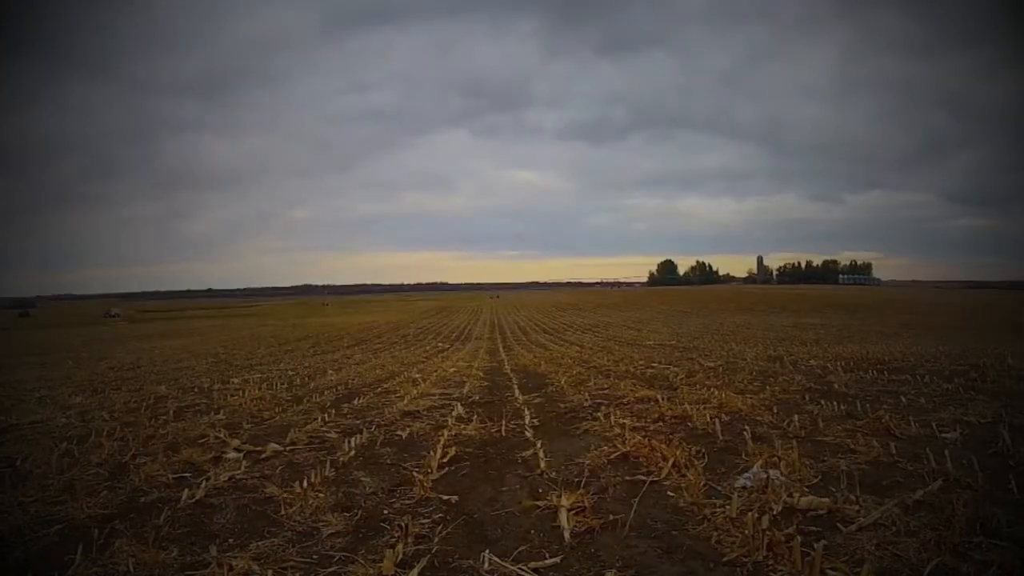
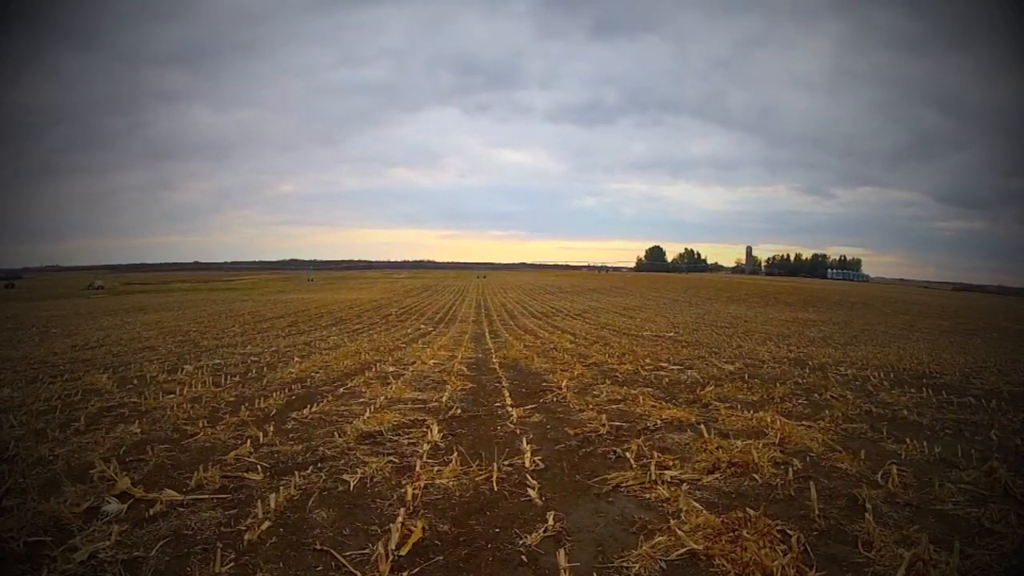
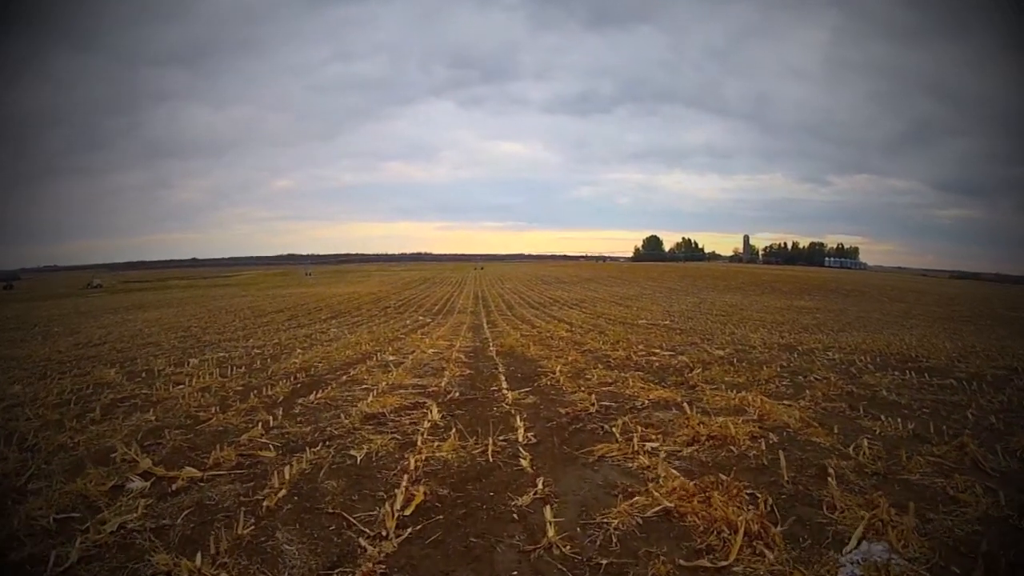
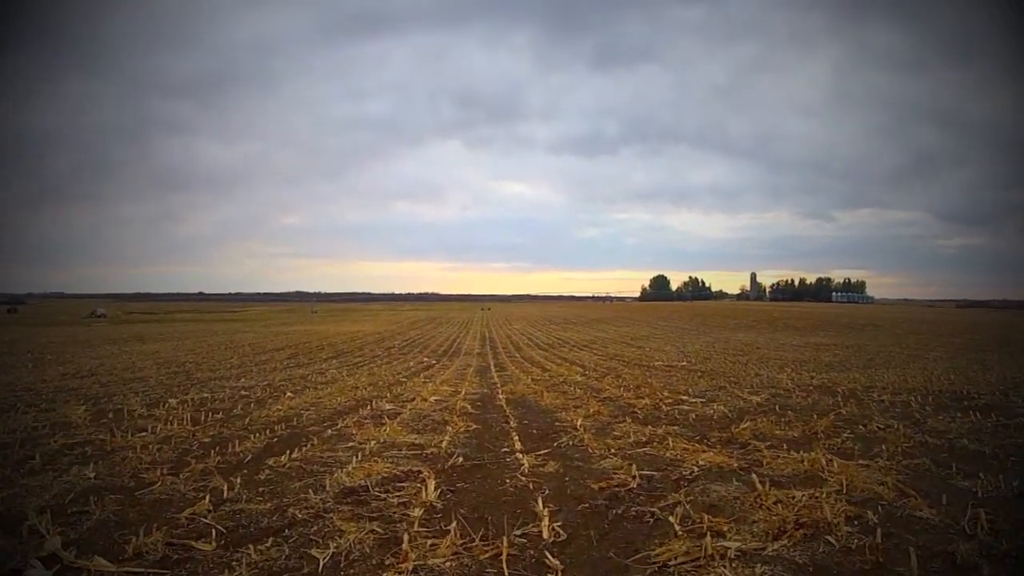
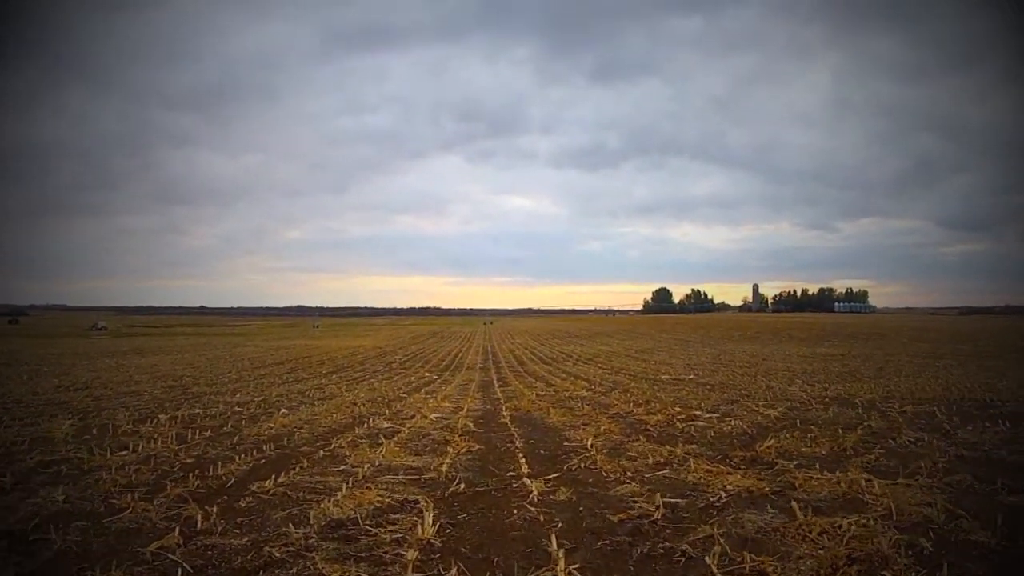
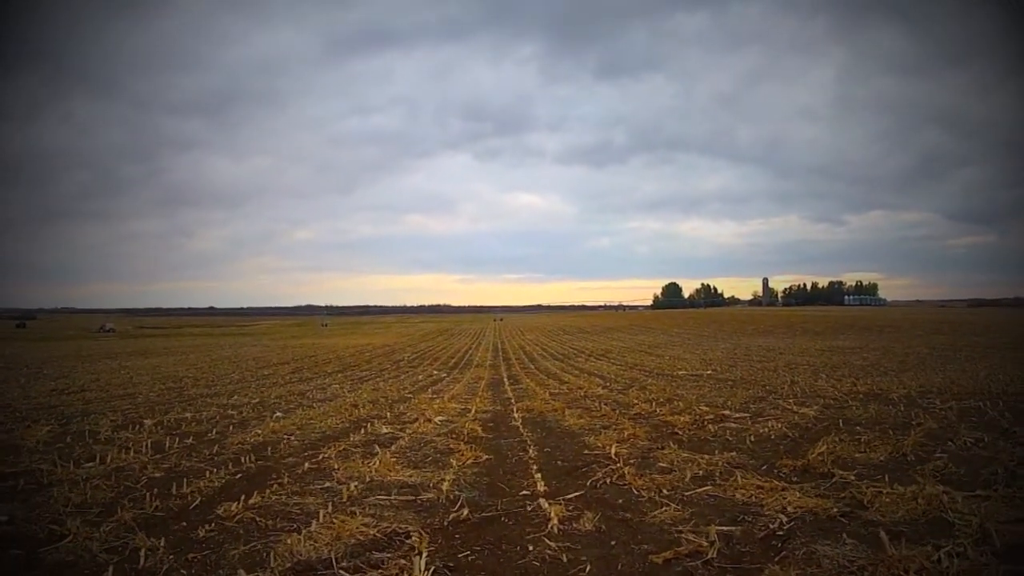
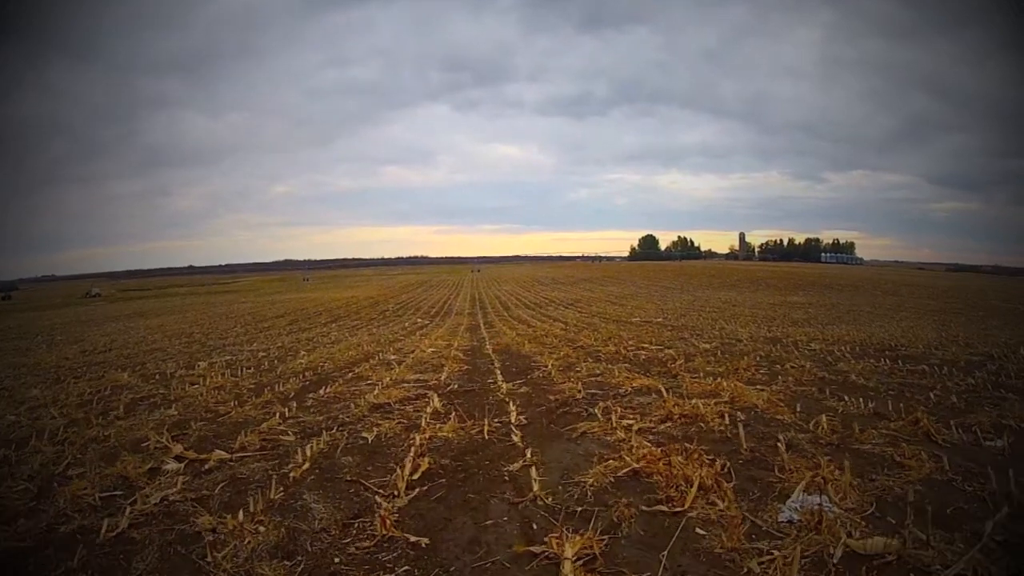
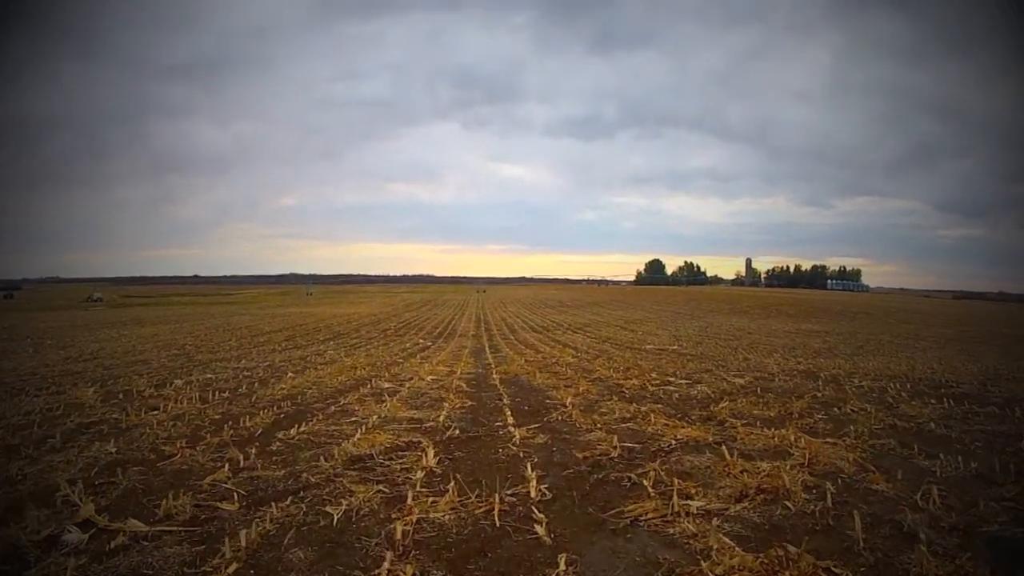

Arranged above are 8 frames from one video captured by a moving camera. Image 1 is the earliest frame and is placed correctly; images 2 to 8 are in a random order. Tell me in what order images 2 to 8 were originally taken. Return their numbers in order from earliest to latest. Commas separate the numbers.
7, 3, 2, 8, 4, 5, 6
